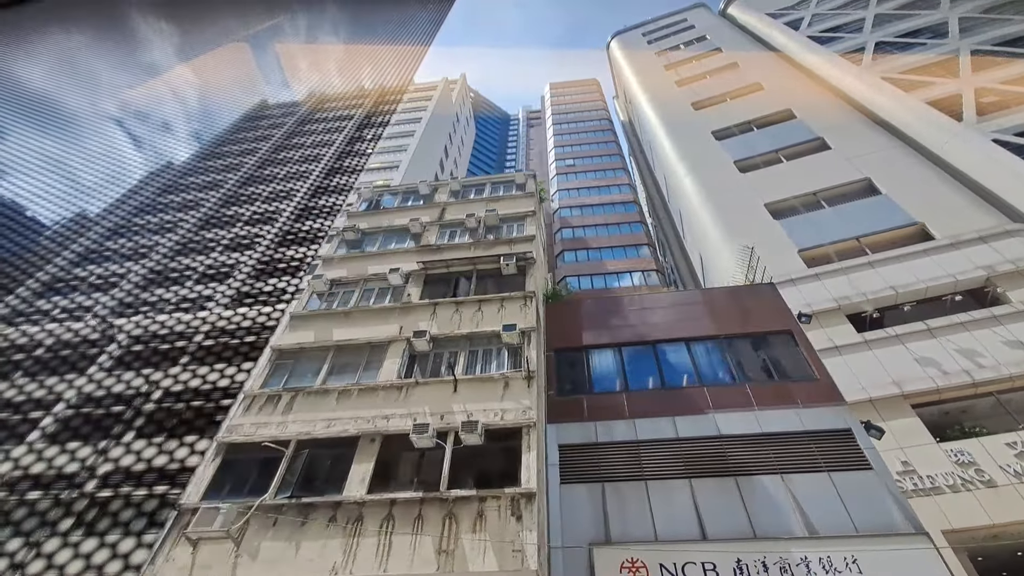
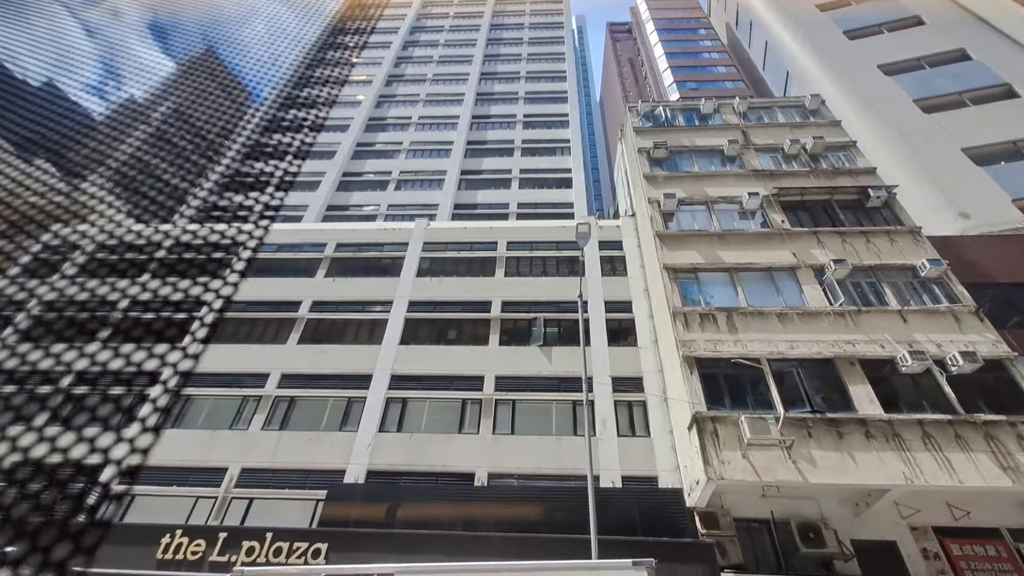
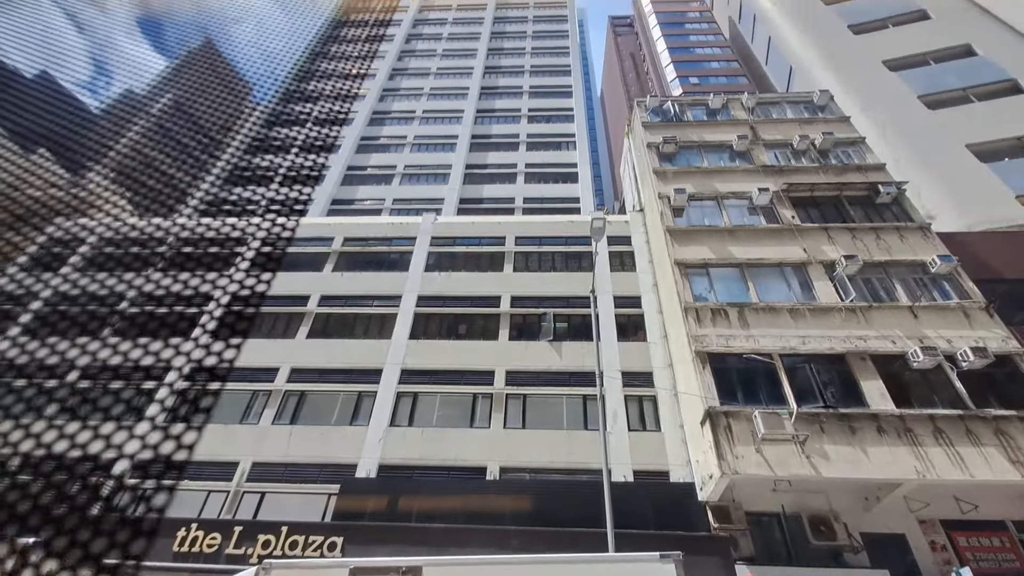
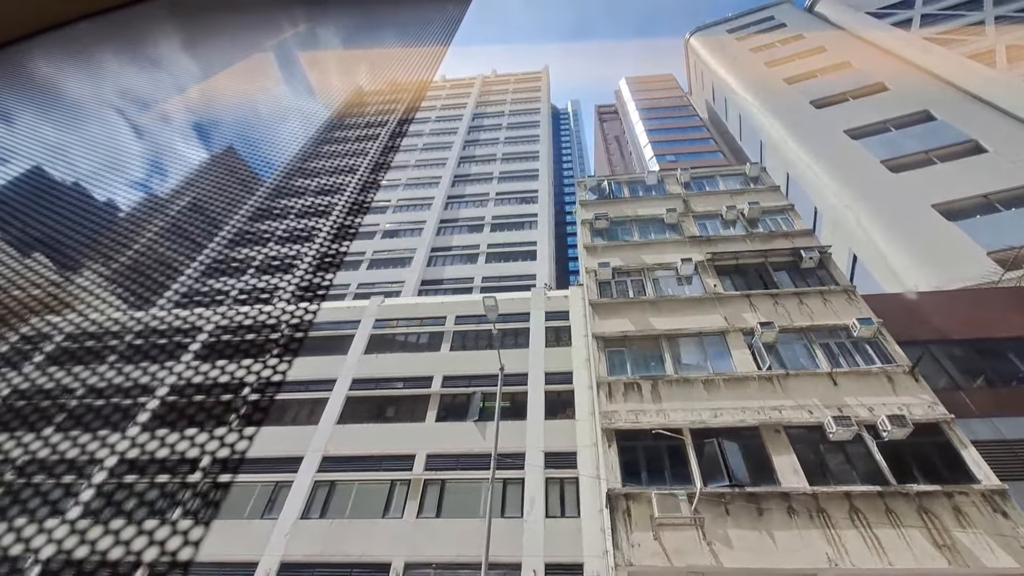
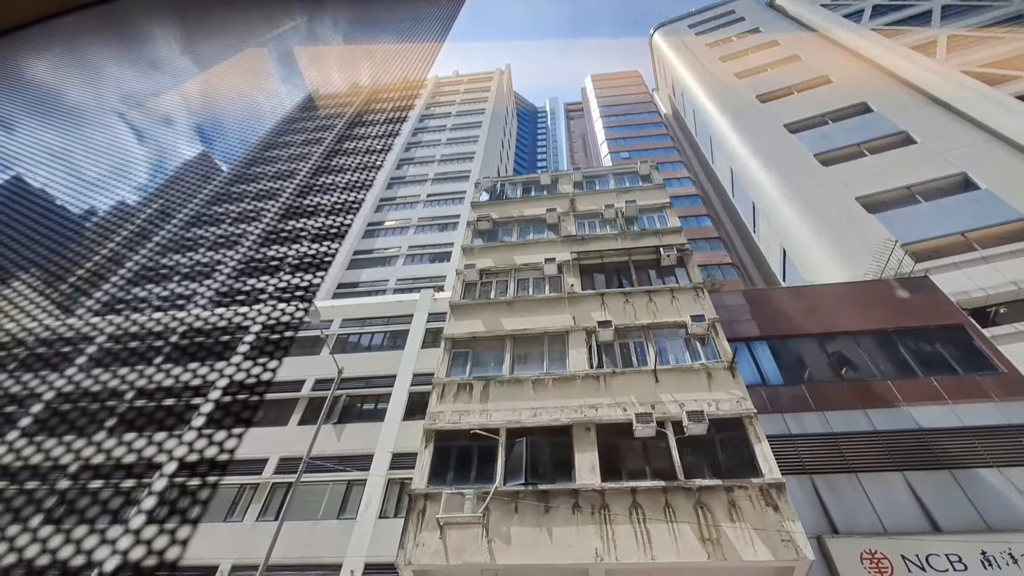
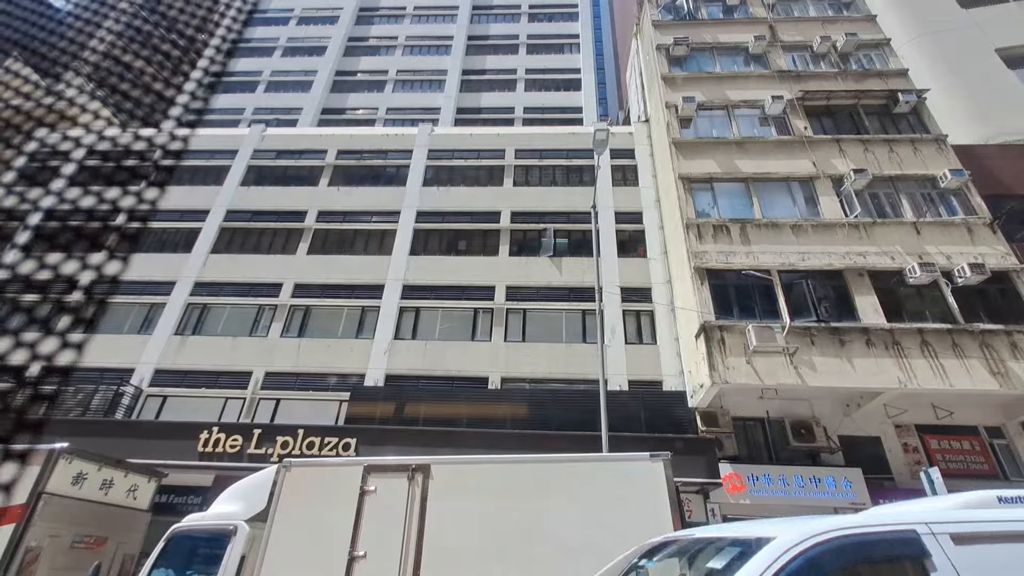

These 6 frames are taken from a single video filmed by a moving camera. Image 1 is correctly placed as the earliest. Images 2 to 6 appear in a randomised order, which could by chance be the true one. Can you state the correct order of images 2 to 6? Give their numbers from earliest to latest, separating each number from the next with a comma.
5, 4, 2, 6, 3
